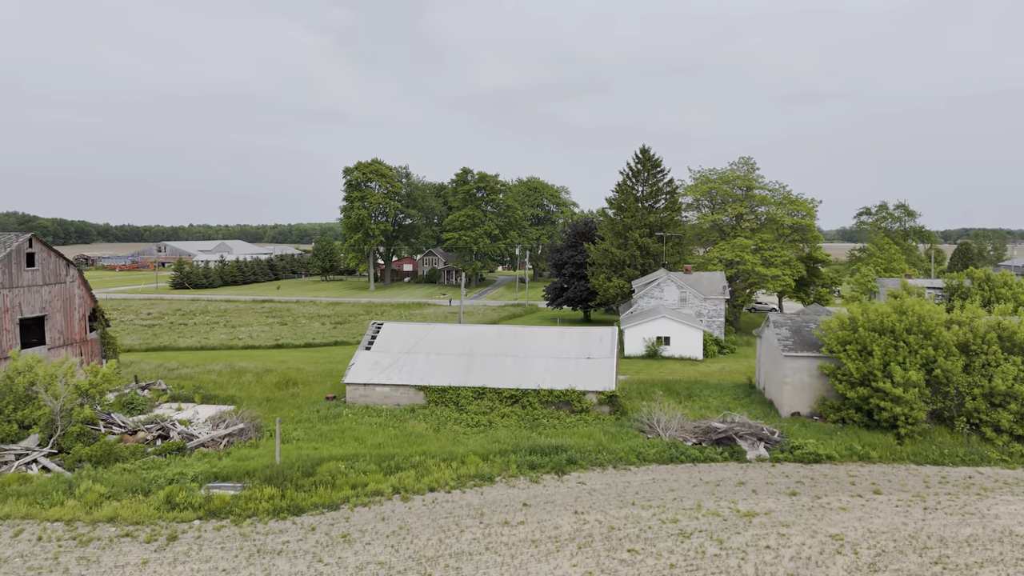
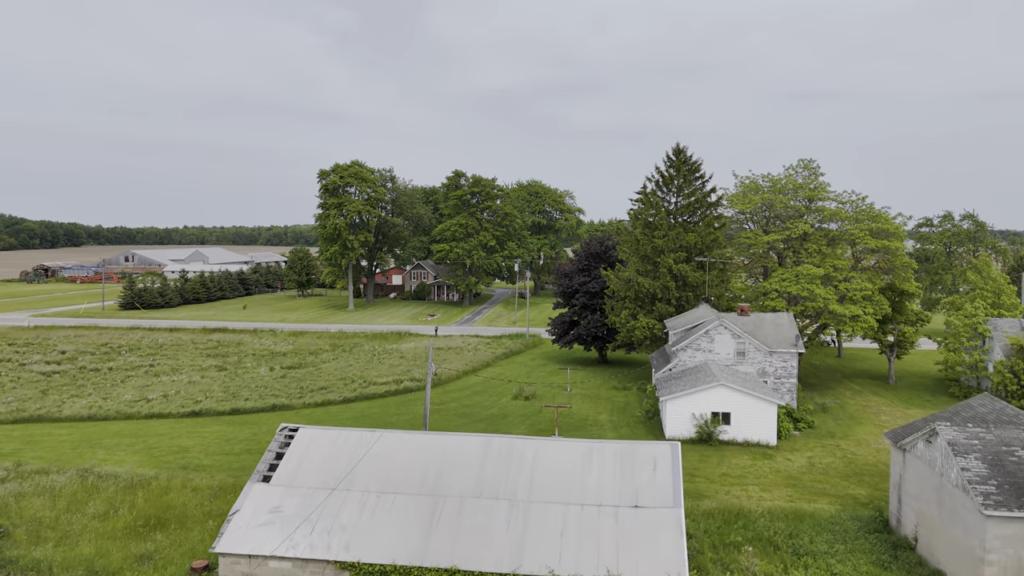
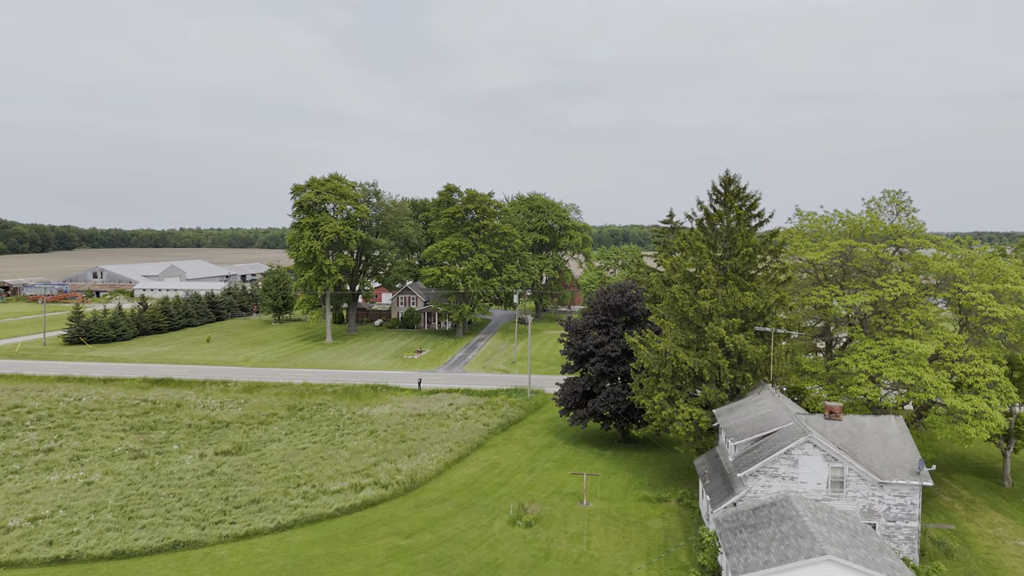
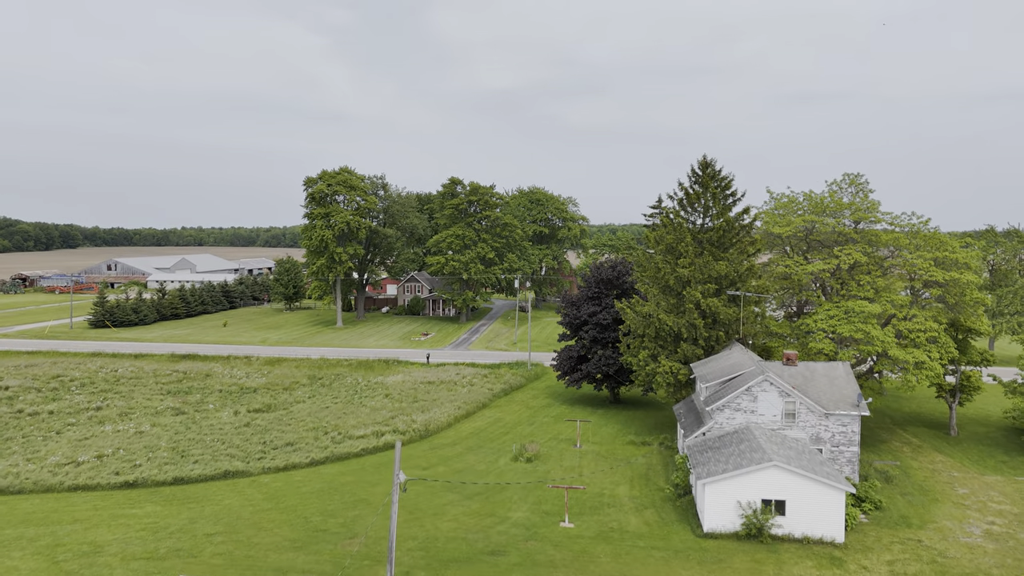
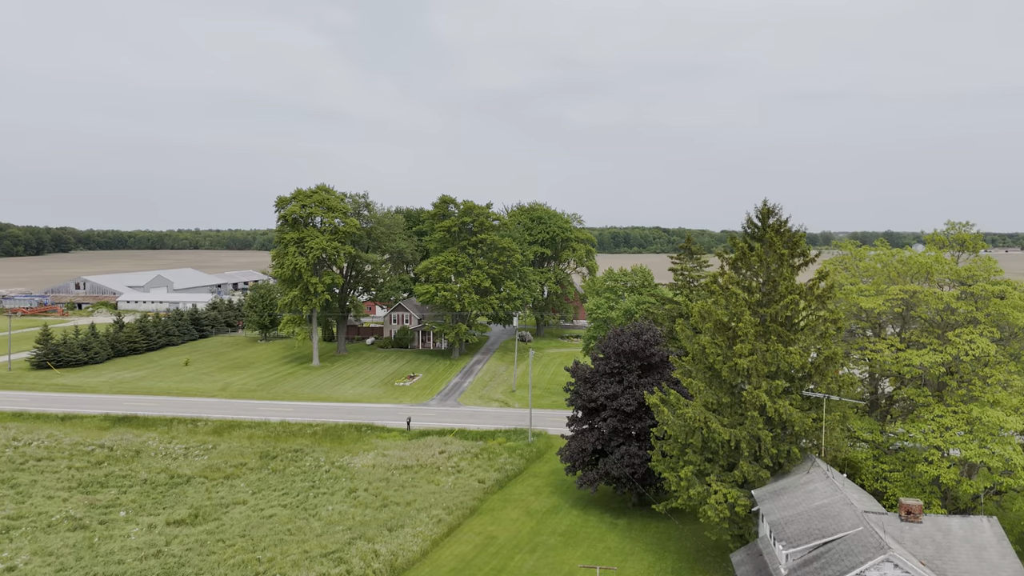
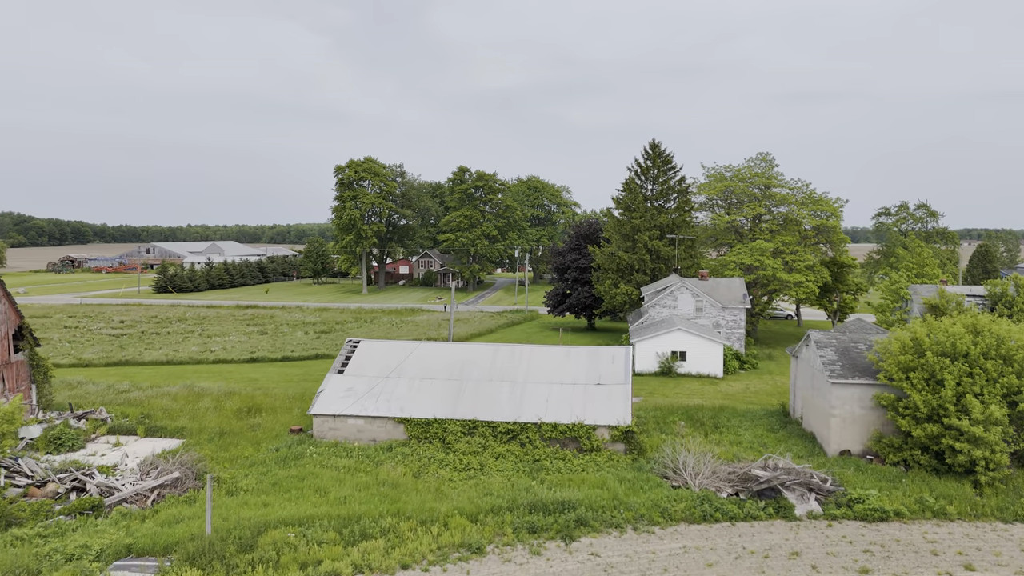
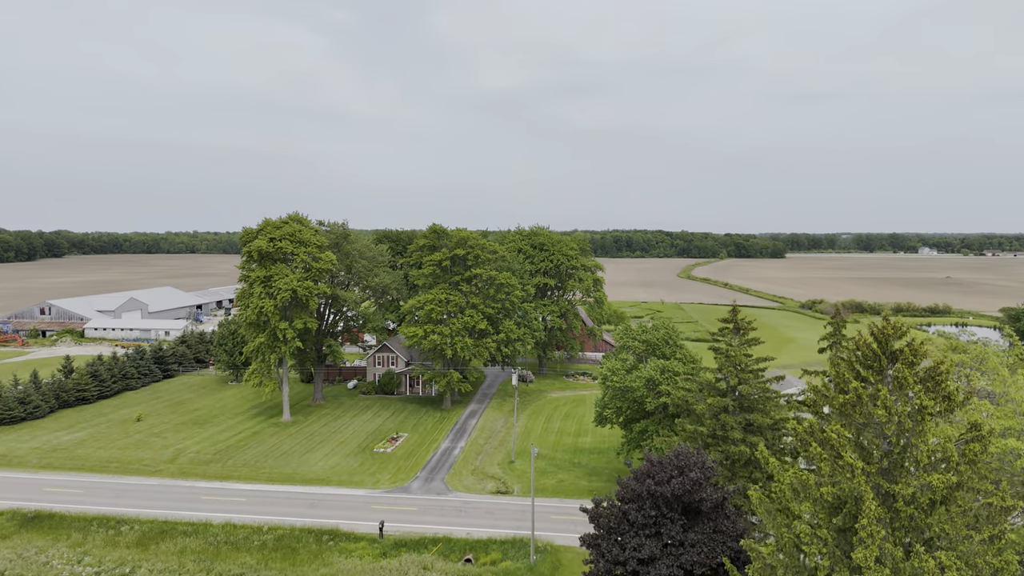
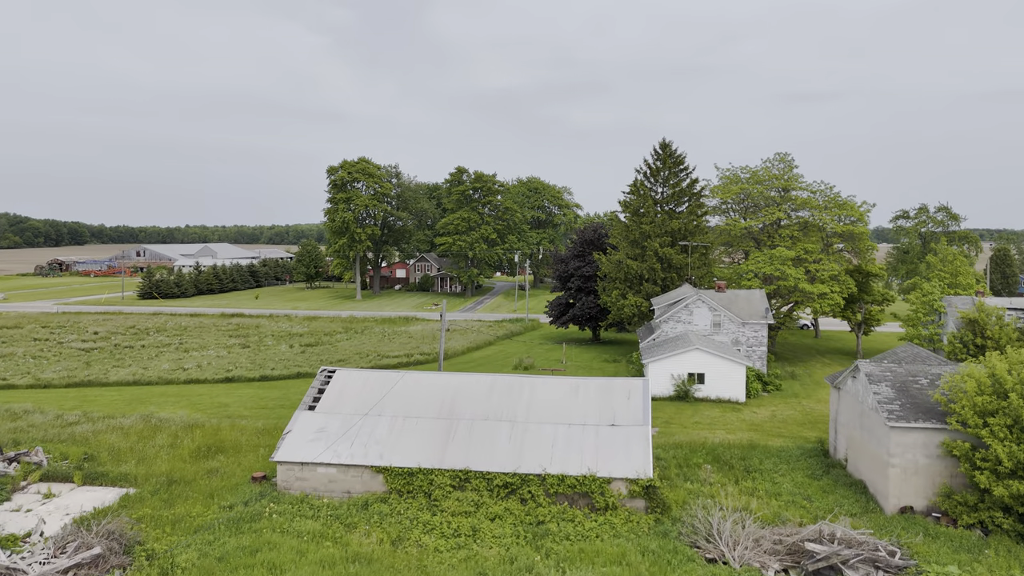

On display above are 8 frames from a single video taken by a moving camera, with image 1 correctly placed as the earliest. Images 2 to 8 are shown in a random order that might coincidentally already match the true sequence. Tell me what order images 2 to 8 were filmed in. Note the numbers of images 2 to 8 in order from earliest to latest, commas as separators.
6, 8, 2, 4, 3, 5, 7
